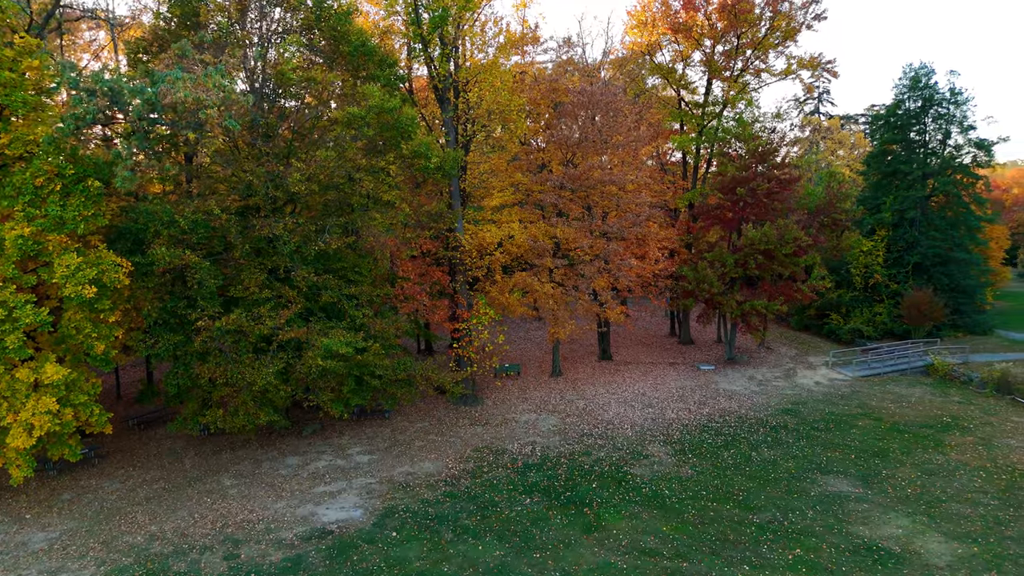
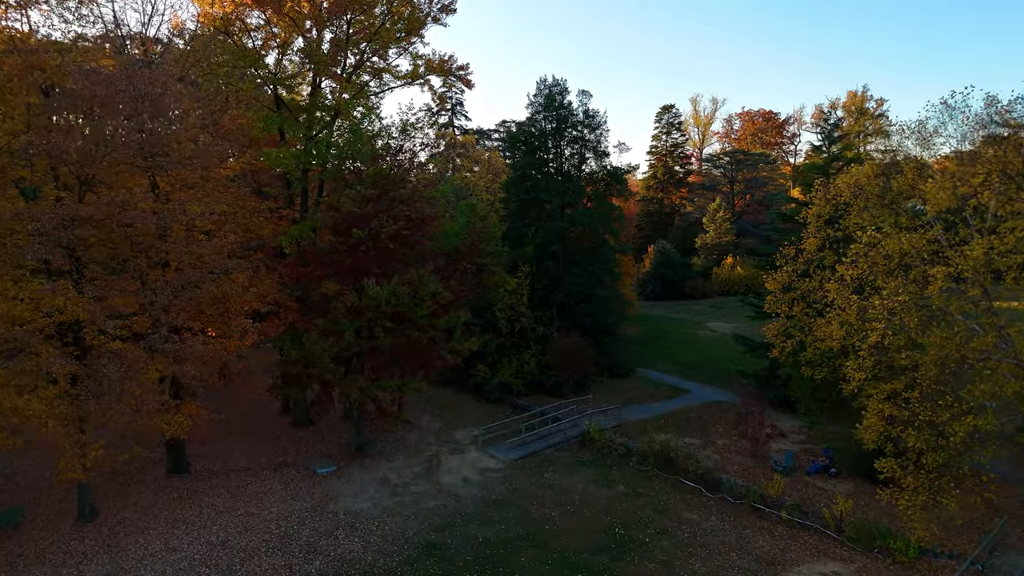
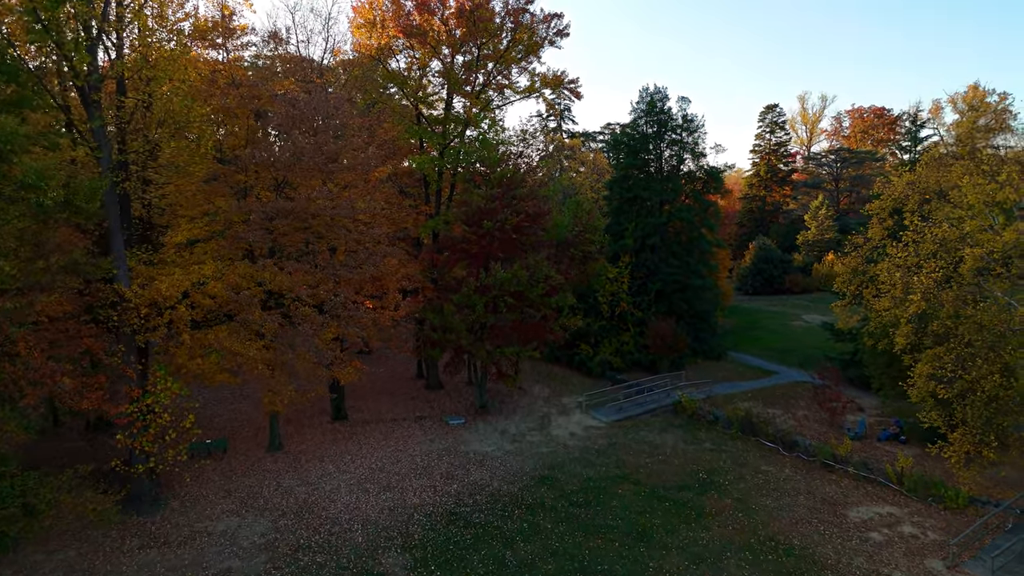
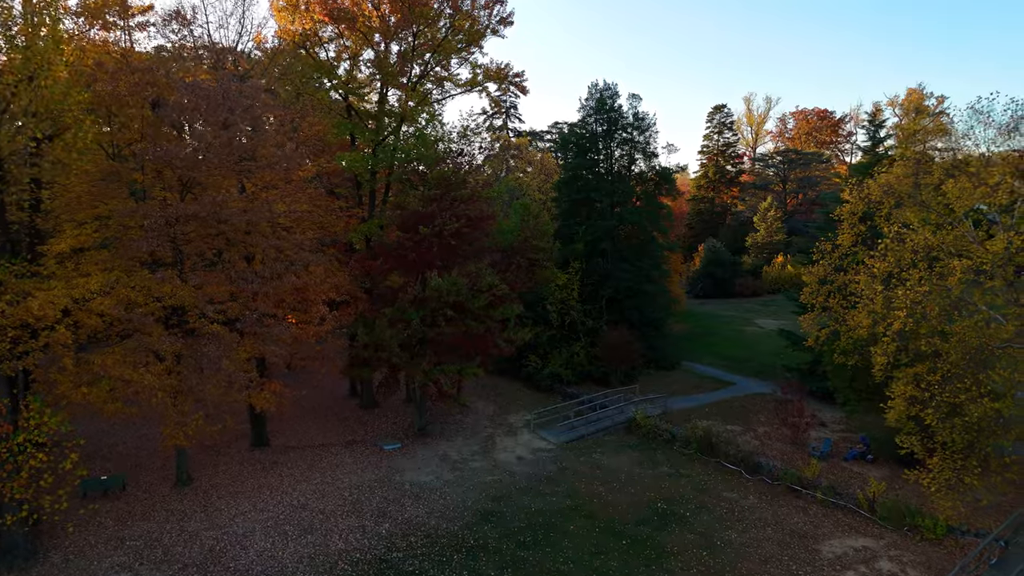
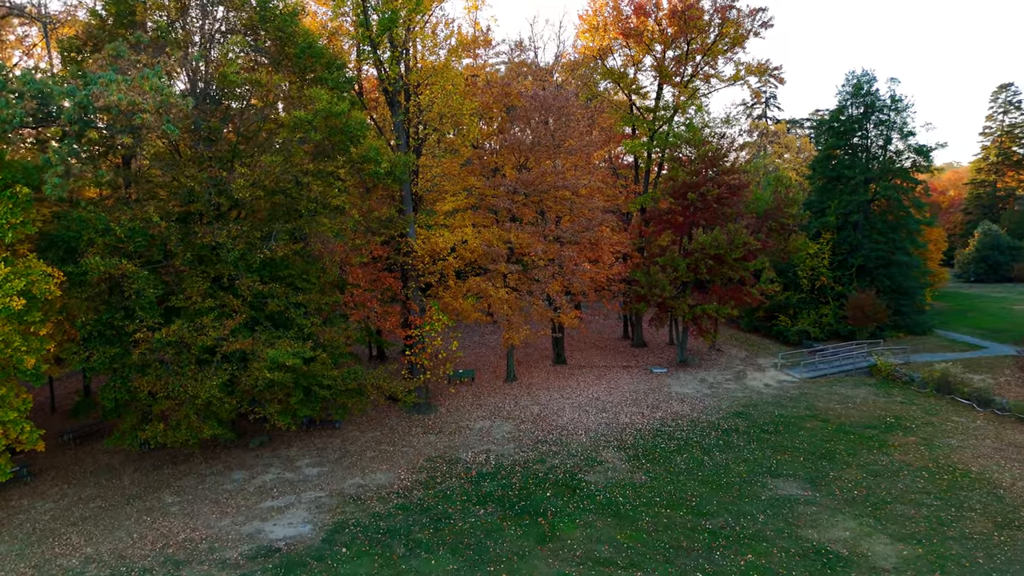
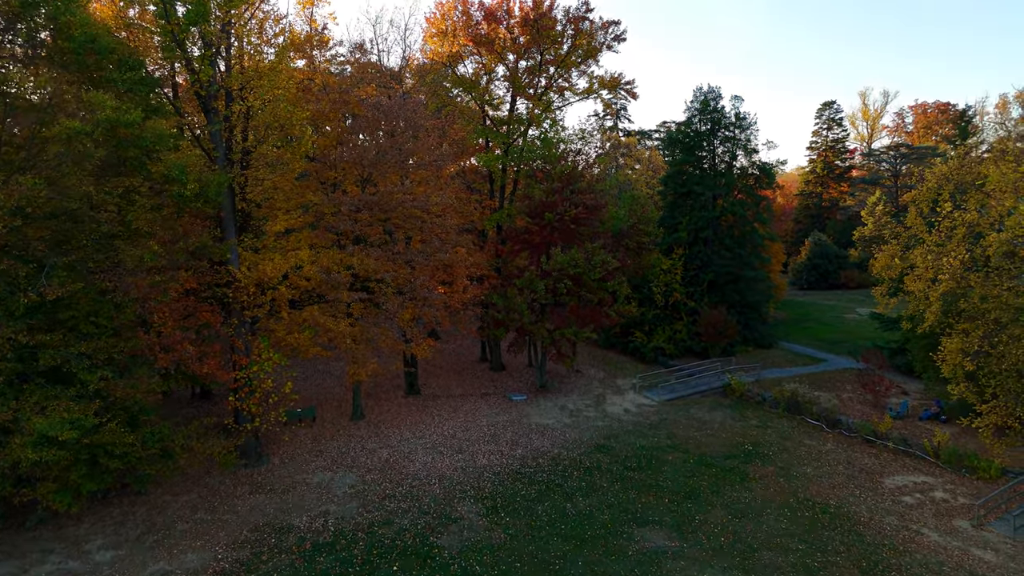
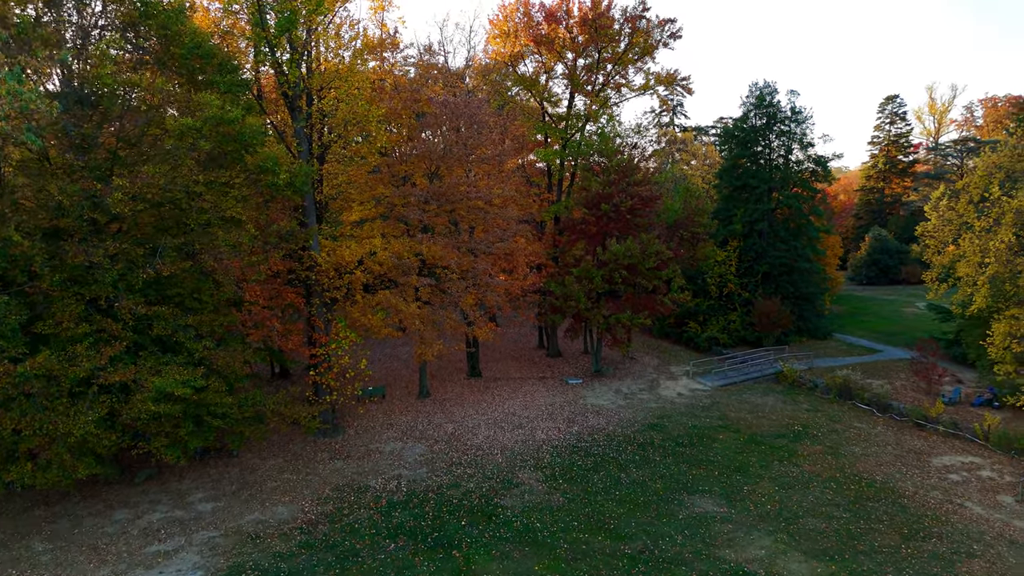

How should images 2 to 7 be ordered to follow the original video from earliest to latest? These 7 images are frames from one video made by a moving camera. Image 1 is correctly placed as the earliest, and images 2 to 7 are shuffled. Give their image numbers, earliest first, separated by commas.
5, 7, 6, 3, 4, 2
